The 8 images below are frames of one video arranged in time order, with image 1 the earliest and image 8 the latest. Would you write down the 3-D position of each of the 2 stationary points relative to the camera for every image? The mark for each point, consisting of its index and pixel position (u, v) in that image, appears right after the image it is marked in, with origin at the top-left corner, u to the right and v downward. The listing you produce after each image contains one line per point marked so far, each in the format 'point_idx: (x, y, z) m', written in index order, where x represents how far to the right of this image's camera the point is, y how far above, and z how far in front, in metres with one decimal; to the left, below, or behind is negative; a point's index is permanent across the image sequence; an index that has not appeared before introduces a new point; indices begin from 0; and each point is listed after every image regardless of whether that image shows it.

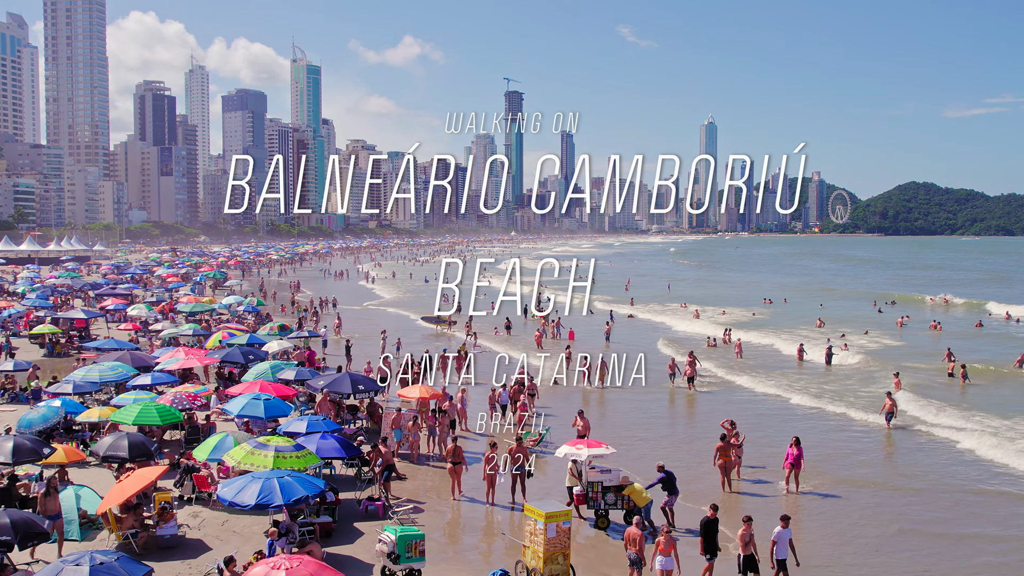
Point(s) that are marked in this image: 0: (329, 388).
0: (-2.8, -1.5, +16.2) m
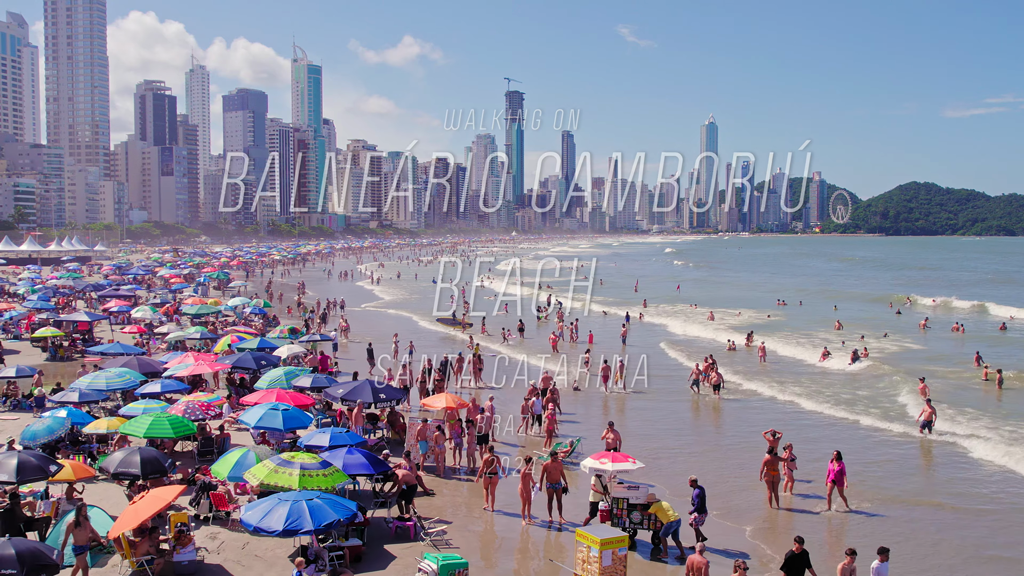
0: (-2.3, -1.6, +15.4) m
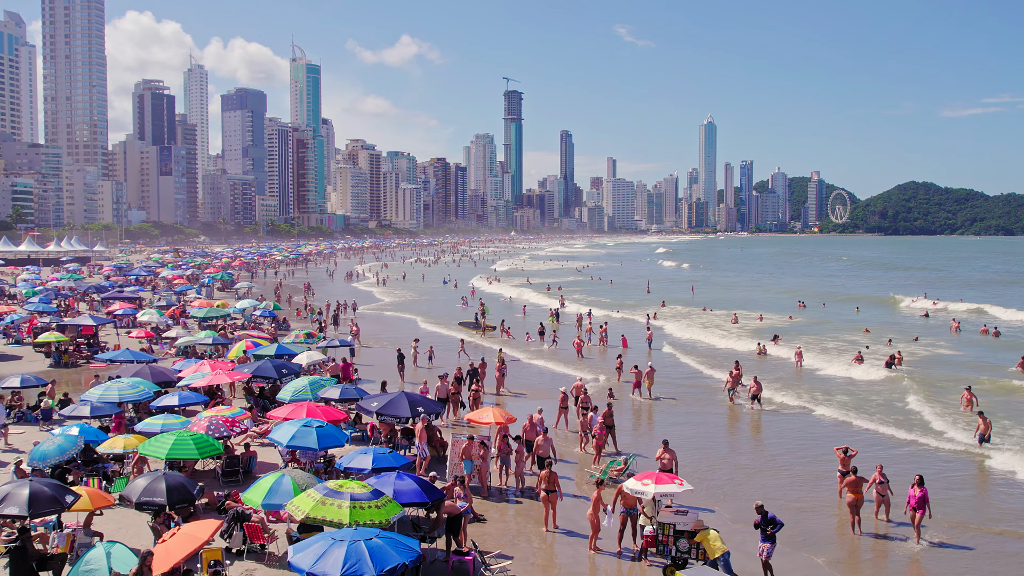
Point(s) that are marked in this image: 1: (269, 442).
0: (-1.7, -1.6, +14.2) m
1: (-3.4, -2.2, +14.7) m
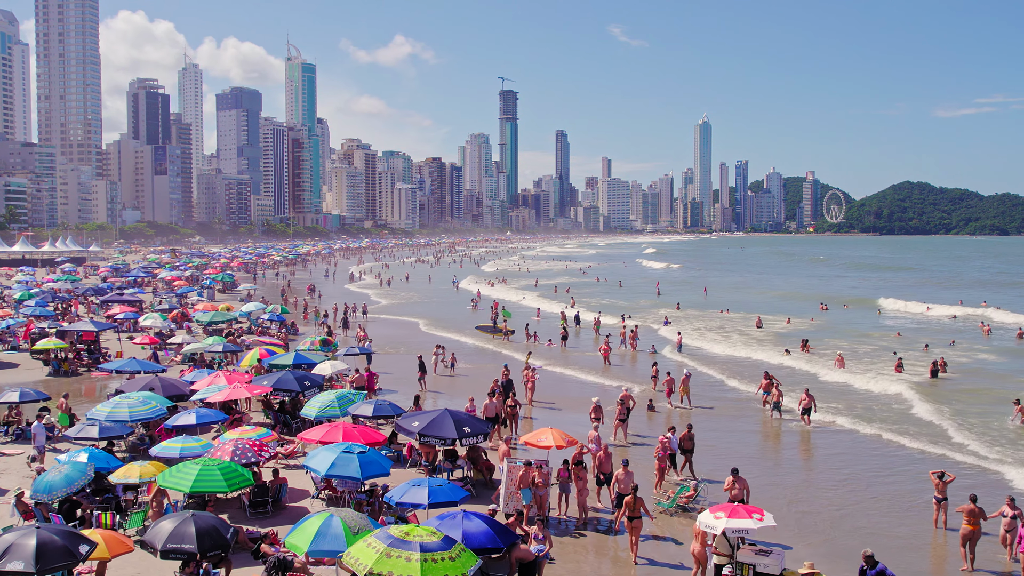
0: (-1.0, -1.7, +12.7) m
1: (-2.7, -2.2, +13.3) m
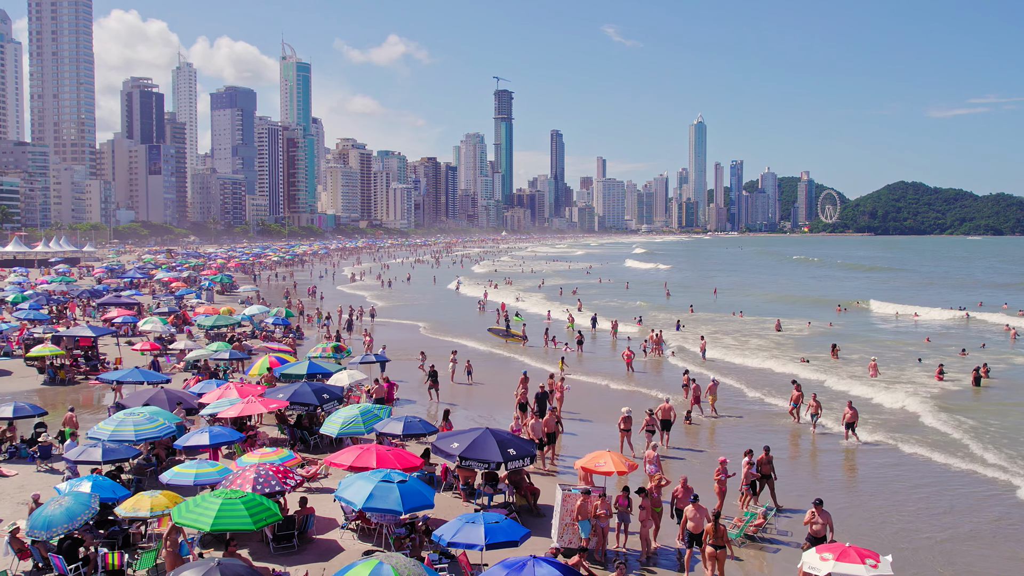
0: (-0.5, -1.8, +11.4) m
1: (-2.1, -2.3, +12.0) m
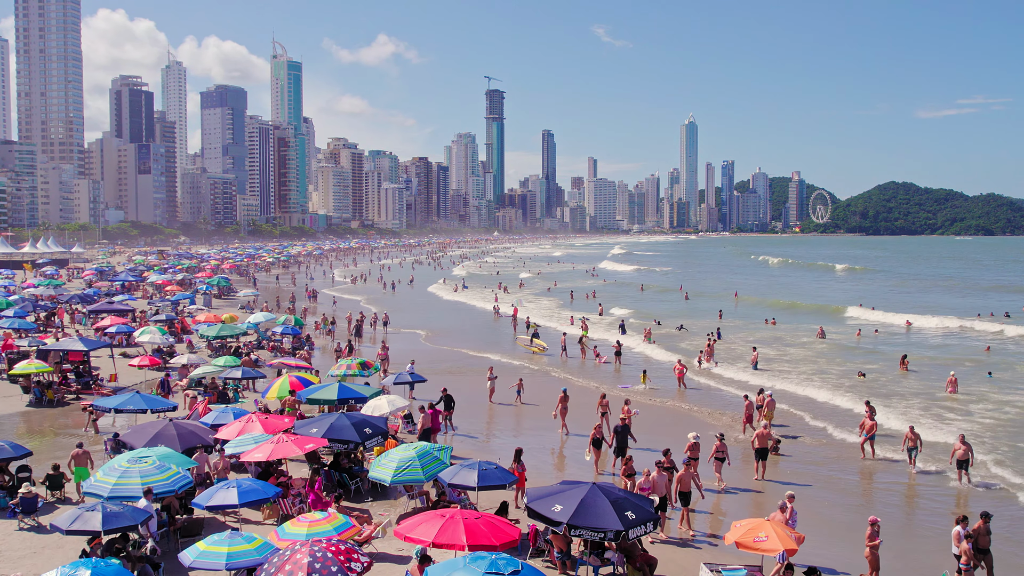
0: (+0.6, -2.0, +8.9) m
1: (-1.1, -2.5, +9.4) m
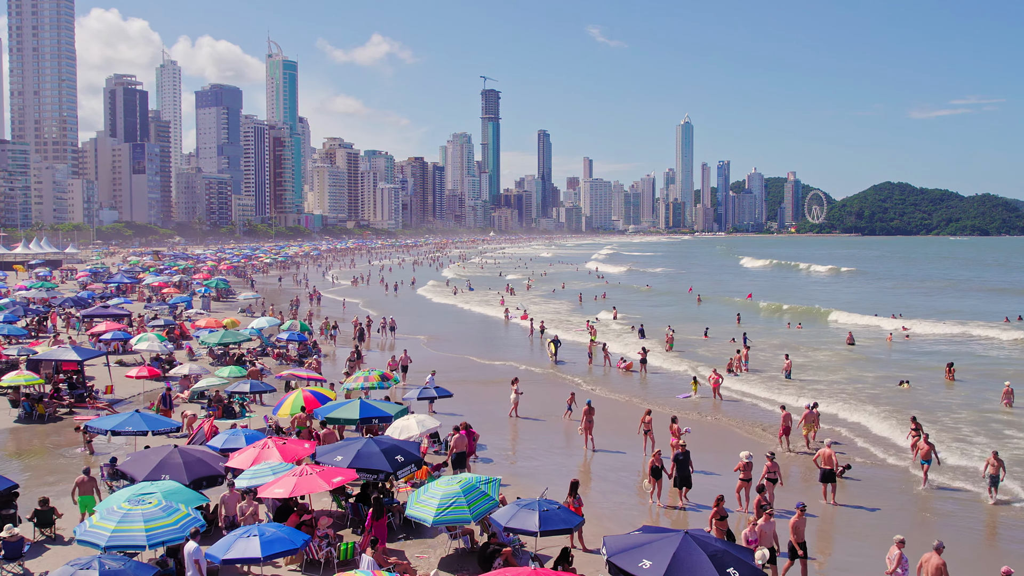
0: (+1.1, -2.0, +7.3) m
1: (-0.6, -2.6, +7.9) m
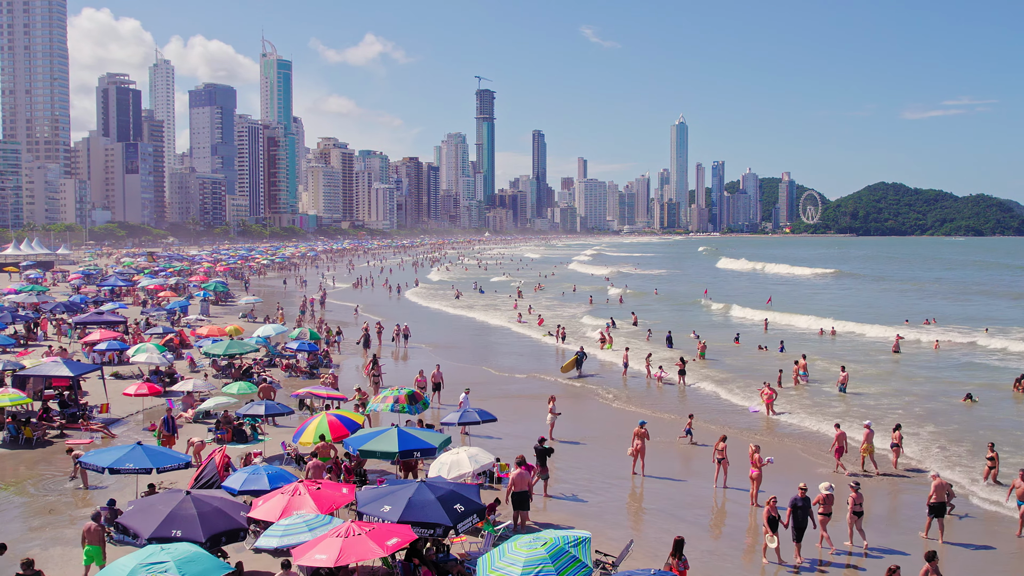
0: (+1.9, -2.2, +5.4) m
1: (+0.2, -2.7, +5.9) m
